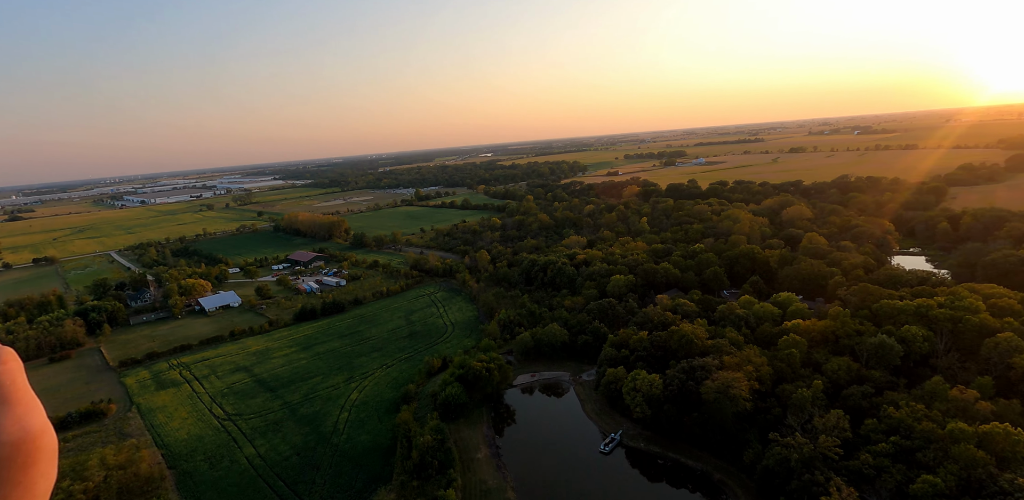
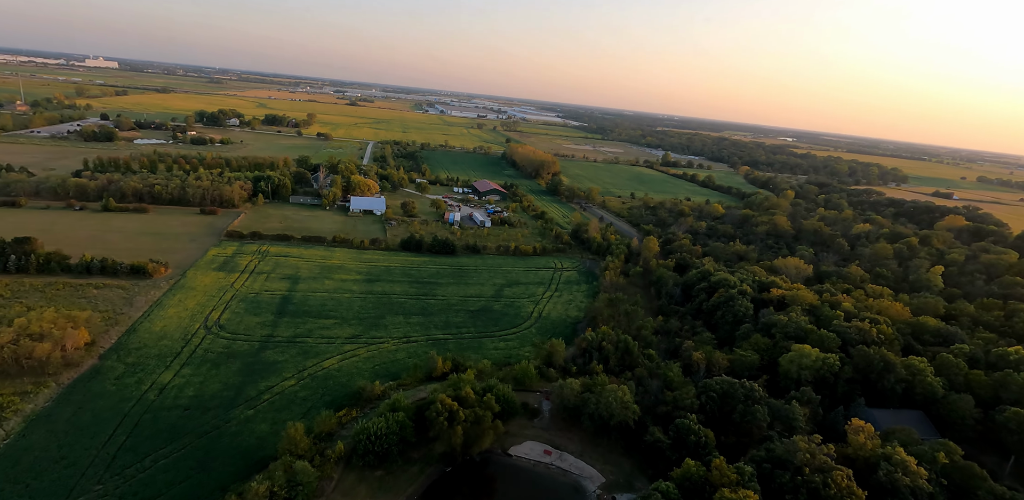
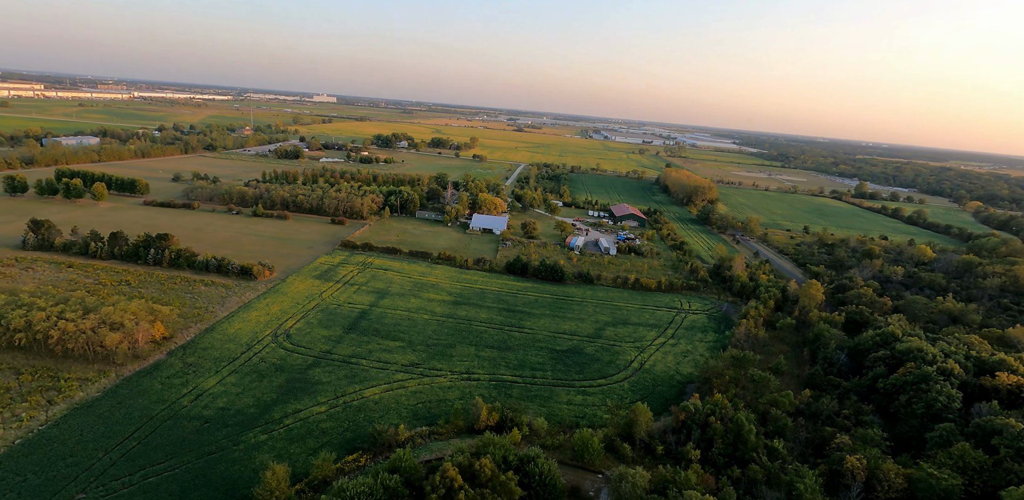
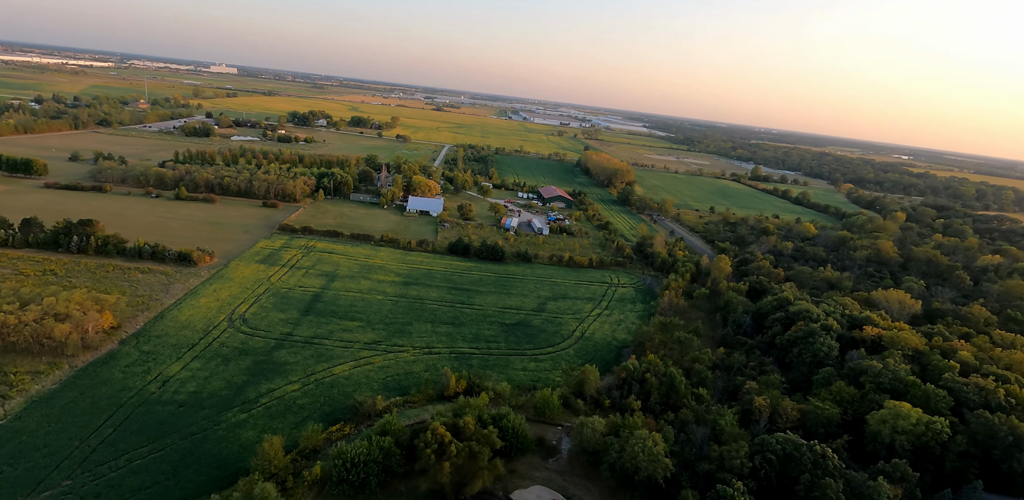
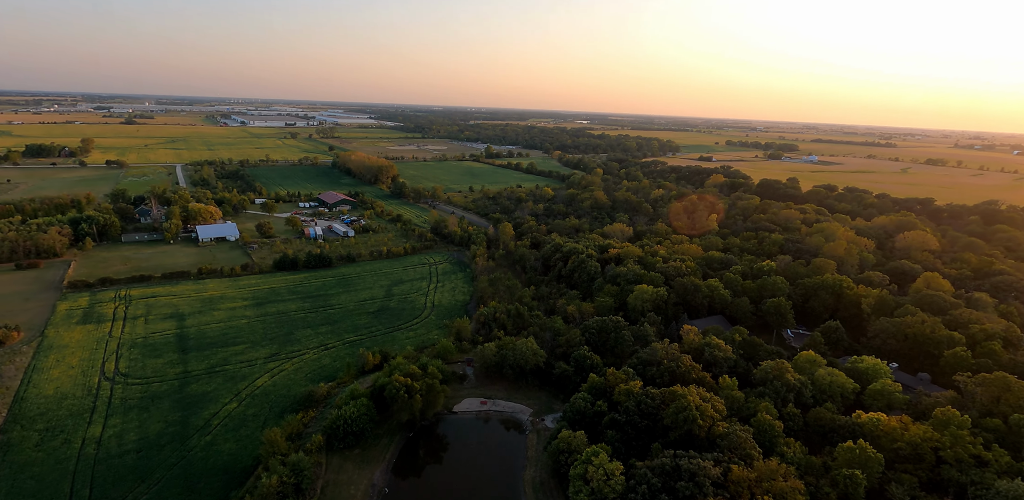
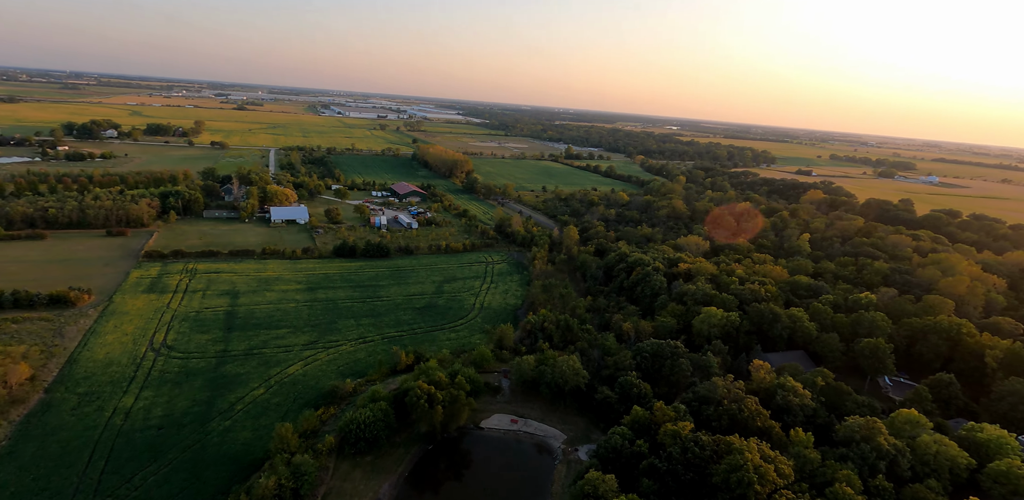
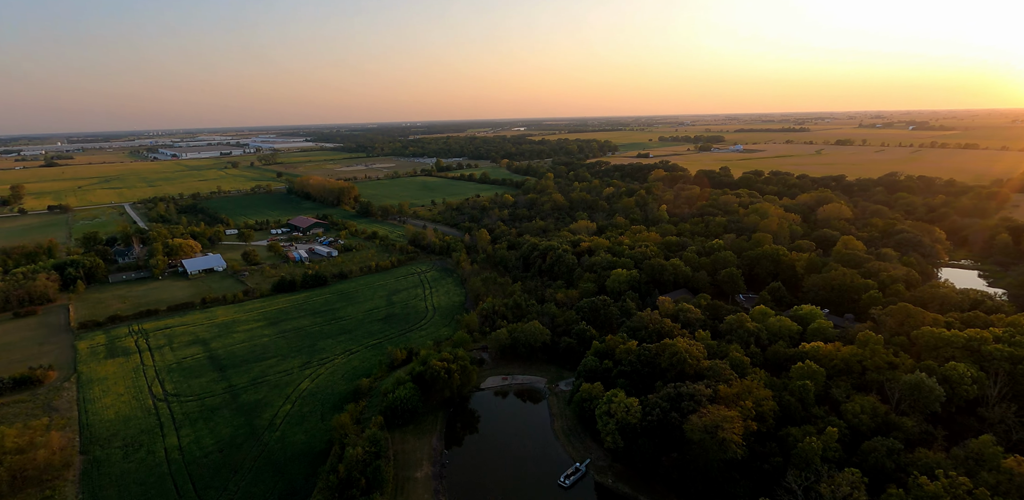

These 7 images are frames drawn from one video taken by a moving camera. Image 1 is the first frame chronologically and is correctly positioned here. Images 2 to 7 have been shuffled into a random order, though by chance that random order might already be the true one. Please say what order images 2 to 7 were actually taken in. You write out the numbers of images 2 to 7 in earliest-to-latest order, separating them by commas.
7, 5, 6, 2, 4, 3
